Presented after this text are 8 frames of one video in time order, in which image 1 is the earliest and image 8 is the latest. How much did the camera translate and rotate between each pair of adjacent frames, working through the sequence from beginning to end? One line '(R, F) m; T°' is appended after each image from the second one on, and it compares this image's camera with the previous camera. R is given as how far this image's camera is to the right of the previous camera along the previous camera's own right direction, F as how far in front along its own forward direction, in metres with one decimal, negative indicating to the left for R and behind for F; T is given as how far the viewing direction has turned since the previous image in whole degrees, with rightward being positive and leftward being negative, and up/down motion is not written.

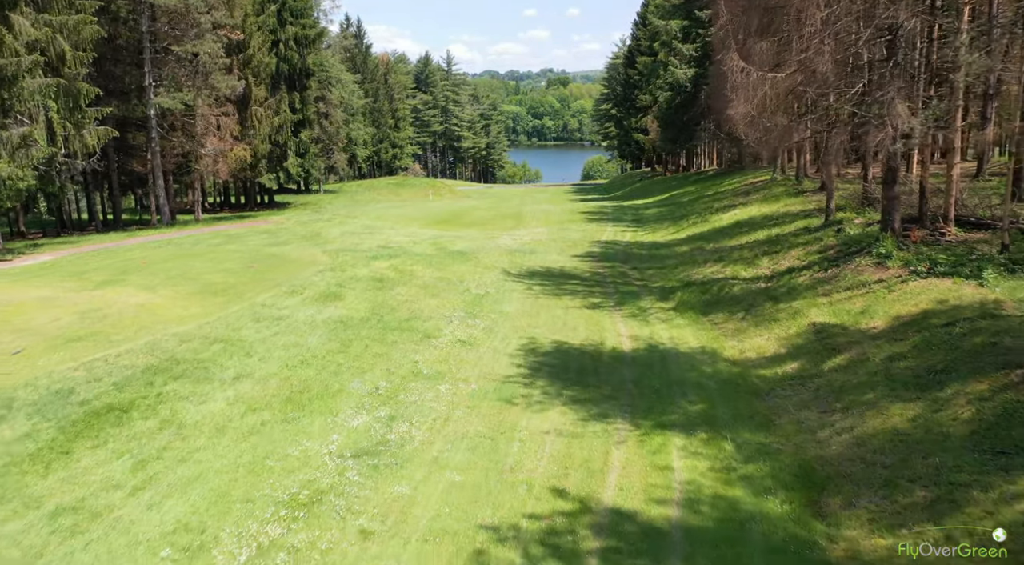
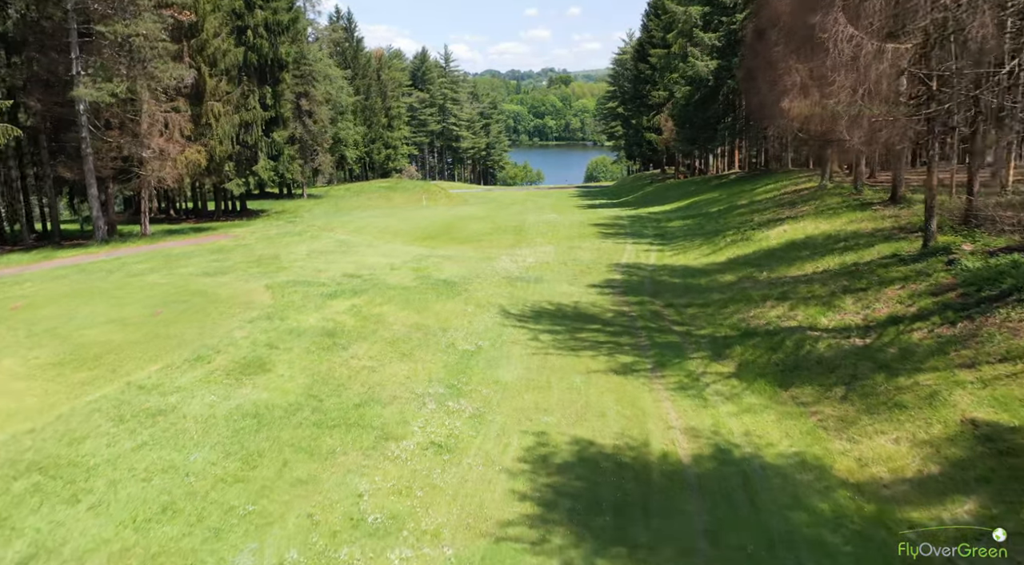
(0.0, +4.5) m; 0°
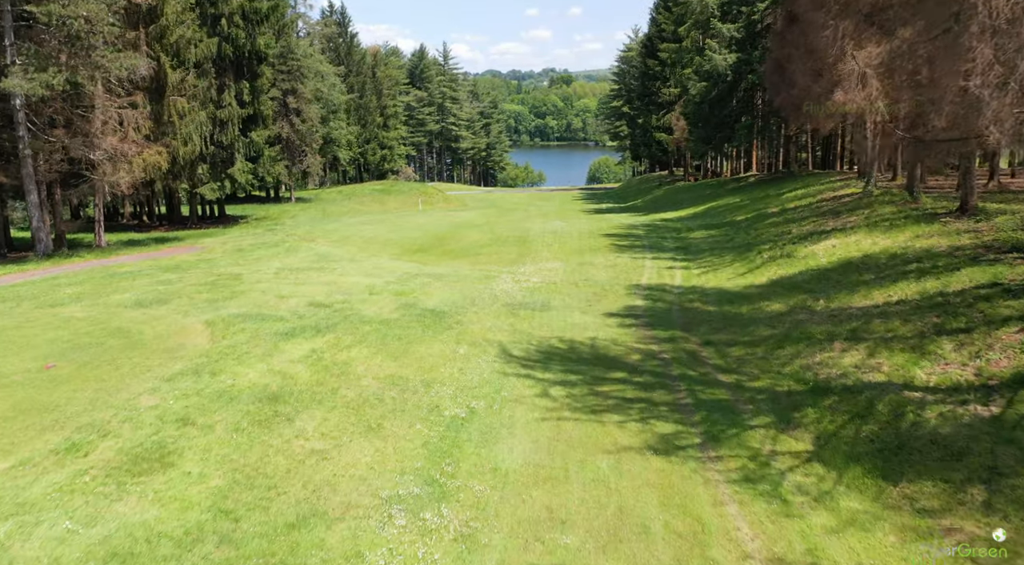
(0.0, +3.1) m; 0°
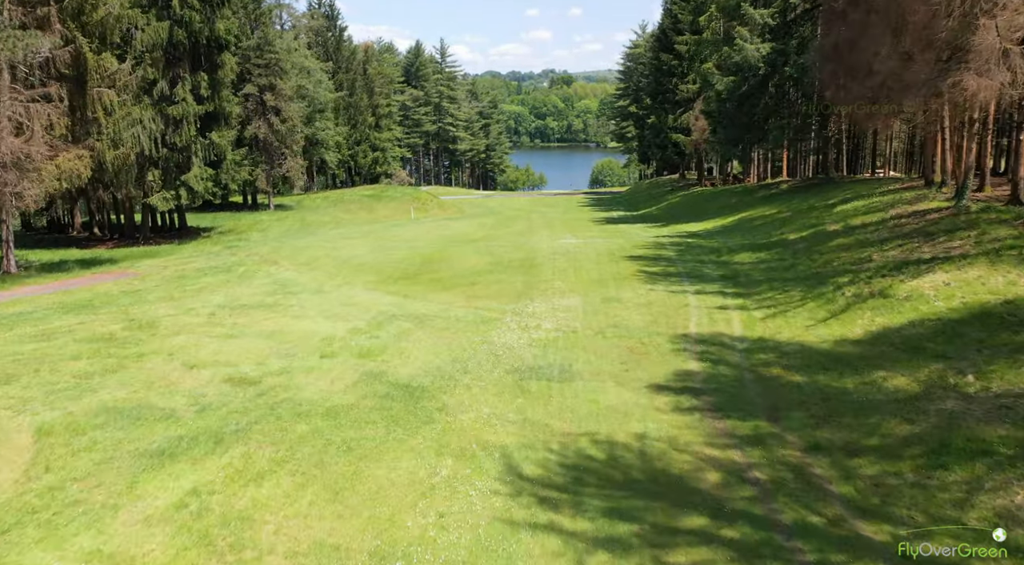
(-0.1, +4.5) m; 0°
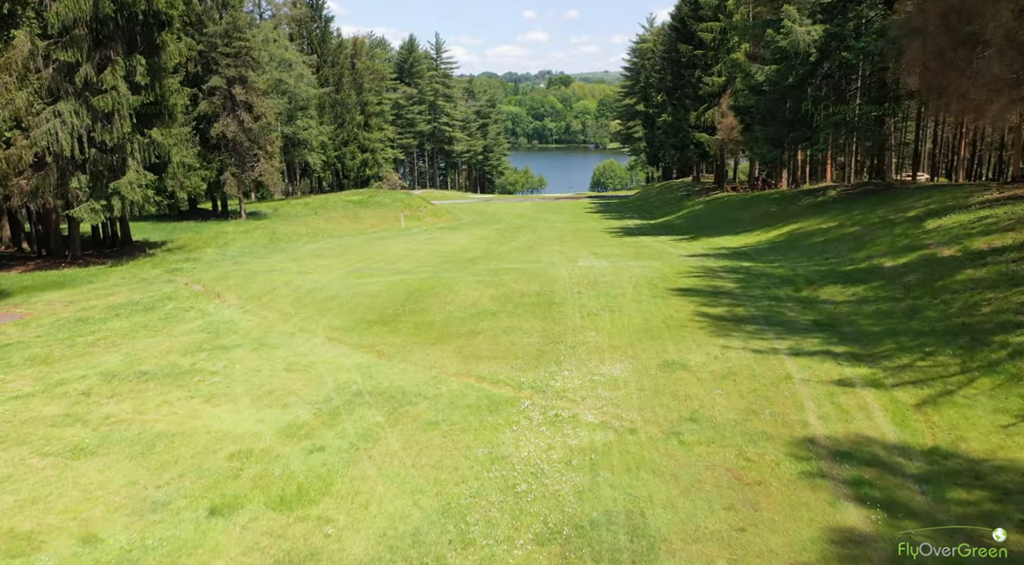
(-0.3, +5.0) m; 0°
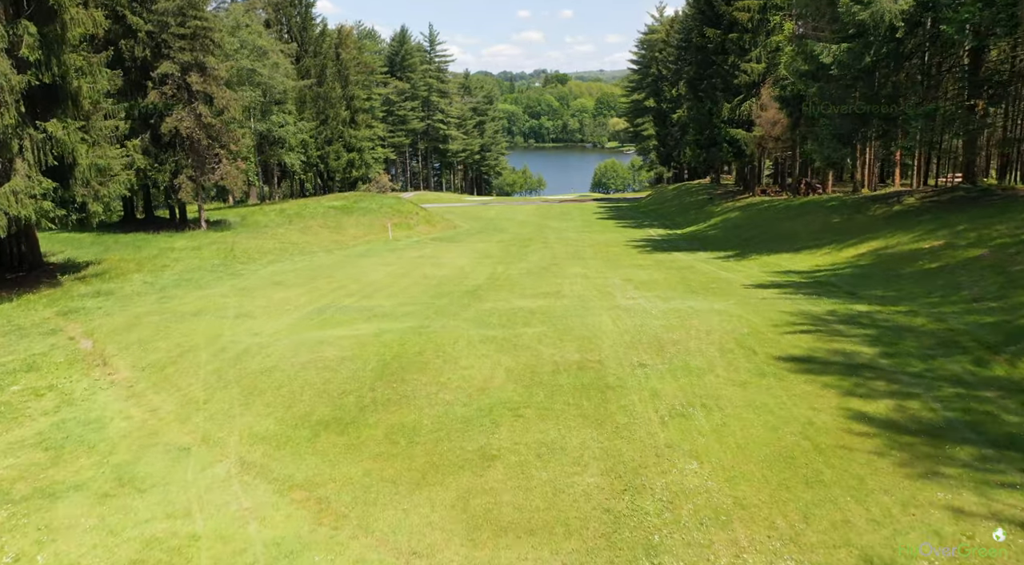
(-0.4, +5.6) m; 0°
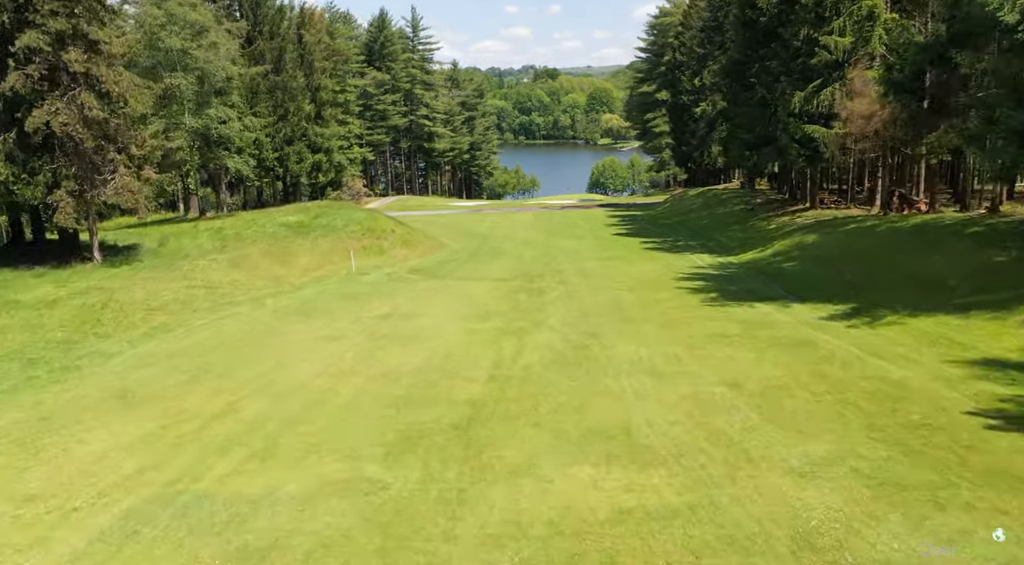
(-0.5, +8.8) m; +1°
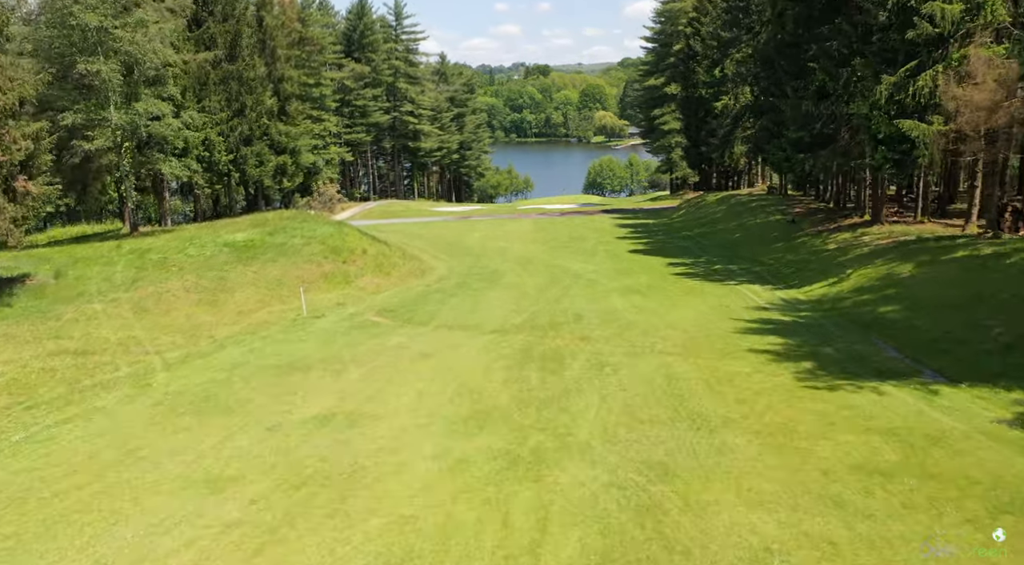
(-0.3, +6.5) m; +1°
